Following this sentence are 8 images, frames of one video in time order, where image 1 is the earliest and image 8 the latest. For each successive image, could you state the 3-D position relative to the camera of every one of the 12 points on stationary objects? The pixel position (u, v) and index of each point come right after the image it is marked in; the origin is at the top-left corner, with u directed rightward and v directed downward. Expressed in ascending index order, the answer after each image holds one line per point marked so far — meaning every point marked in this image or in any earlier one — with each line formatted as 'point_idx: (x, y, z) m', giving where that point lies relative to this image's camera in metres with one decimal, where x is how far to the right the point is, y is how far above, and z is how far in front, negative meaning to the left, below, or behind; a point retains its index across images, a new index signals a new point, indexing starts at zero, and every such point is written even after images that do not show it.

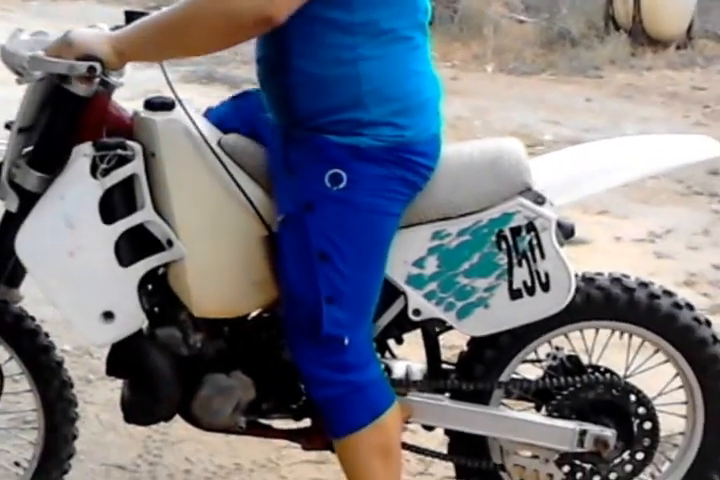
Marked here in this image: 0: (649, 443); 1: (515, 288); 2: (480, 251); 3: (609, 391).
0: (+0.7, -0.5, +2.6) m
1: (+0.3, -0.1, +2.5) m
2: (+0.3, 0.0, +2.5) m
3: (+0.6, -0.3, +2.6) m
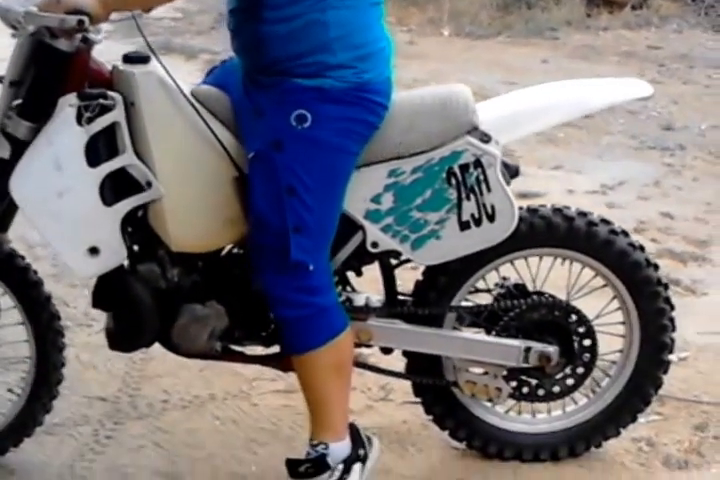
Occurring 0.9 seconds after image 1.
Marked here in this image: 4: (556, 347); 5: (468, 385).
0: (+0.6, -0.3, +2.9) m
1: (+0.2, +0.1, +2.7) m
2: (+0.2, +0.1, +2.7) m
3: (+0.5, -0.2, +2.9) m
4: (+0.5, -0.3, +2.8) m
5: (+0.3, -0.4, +2.9) m
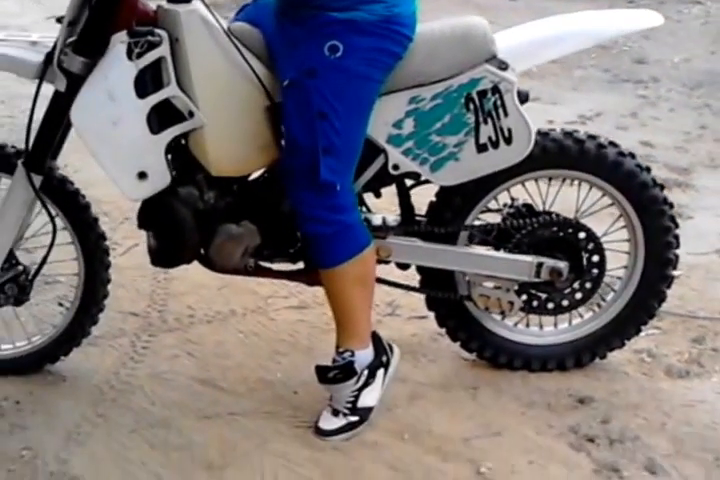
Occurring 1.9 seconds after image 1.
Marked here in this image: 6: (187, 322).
0: (+0.6, -0.1, +3.2) m
1: (+0.3, +0.2, +3.0) m
2: (+0.2, +0.3, +2.9) m
3: (+0.5, 0.0, +3.1) m
4: (+0.6, -0.1, +3.1) m
5: (+0.3, -0.2, +3.1) m
6: (-0.5, -0.3, +3.7) m
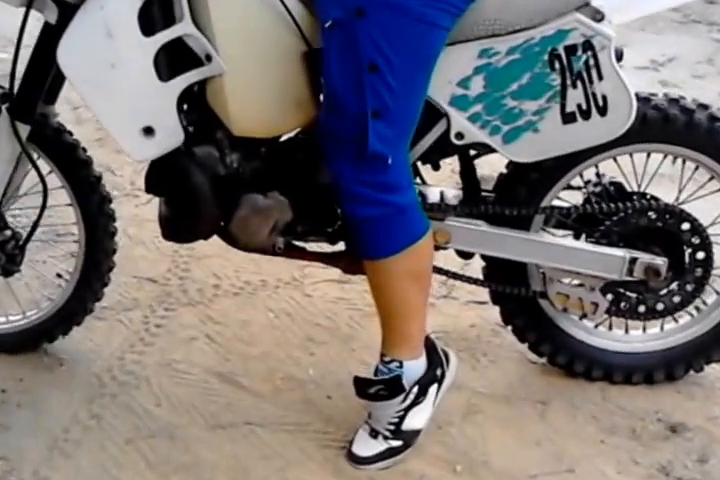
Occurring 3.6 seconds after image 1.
0: (+0.7, -0.1, +2.6) m
1: (+0.4, +0.3, +2.4) m
2: (+0.4, +0.3, +2.3) m
3: (+0.6, 0.0, +2.5) m
4: (+0.7, 0.0, +2.5) m
5: (+0.4, -0.1, +2.6) m
6: (-0.4, -0.2, +3.2) m
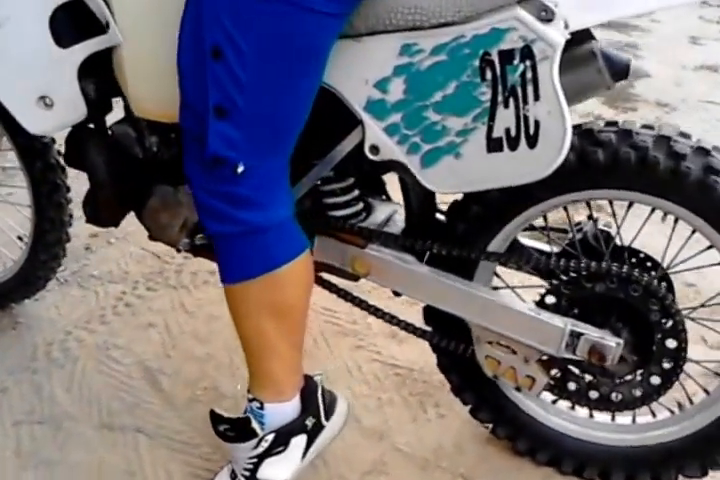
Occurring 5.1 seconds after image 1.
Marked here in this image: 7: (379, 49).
0: (+0.5, -0.2, +2.0) m
1: (+0.2, +0.2, +1.9) m
2: (+0.2, +0.3, +1.9) m
3: (+0.4, -0.1, +2.0) m
4: (+0.4, -0.2, +2.0) m
5: (+0.2, -0.2, +2.1) m
6: (-0.4, -0.1, +2.9) m
7: (0.0, +0.3, +1.9) m
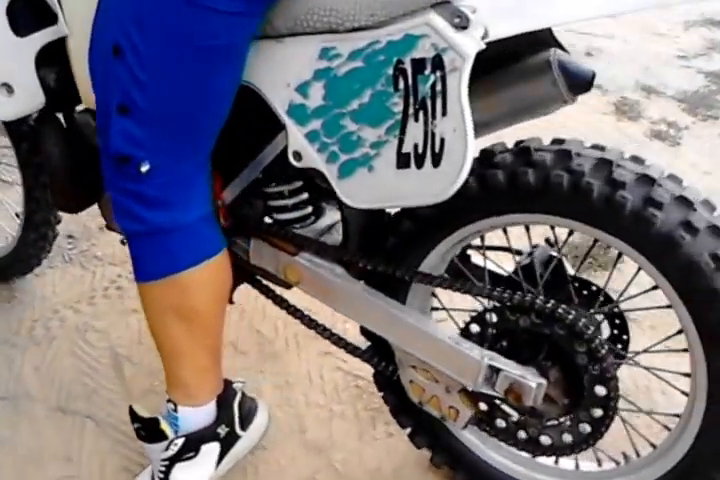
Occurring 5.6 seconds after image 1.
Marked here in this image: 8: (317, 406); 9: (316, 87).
0: (+0.4, -0.3, +1.8) m
1: (+0.1, +0.1, +1.8) m
2: (0.0, +0.2, +1.8) m
3: (+0.3, -0.1, +1.8) m
4: (+0.3, -0.2, +1.8) m
5: (+0.1, -0.3, +2.0) m
6: (-0.4, -0.1, +2.9) m
7: (-0.1, +0.3, +1.8) m
8: (-0.1, -0.3, +2.3) m
9: (-0.1, +0.2, +1.8) m
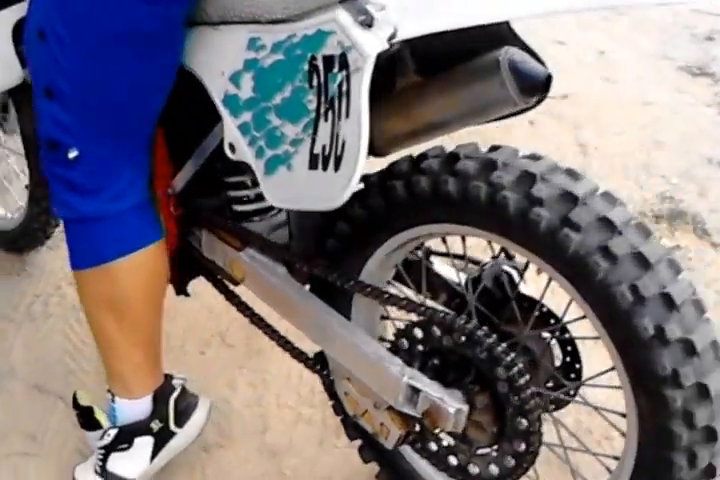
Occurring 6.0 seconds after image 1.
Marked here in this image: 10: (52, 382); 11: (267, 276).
0: (+0.3, -0.3, +1.7) m
1: (0.0, +0.1, +1.6) m
2: (-0.1, +0.2, +1.7) m
3: (+0.2, -0.2, +1.7) m
4: (+0.2, -0.2, +1.7) m
5: (0.0, -0.3, +1.9) m
6: (-0.3, 0.0, +2.8) m
7: (-0.2, +0.3, +1.7) m
8: (-0.1, -0.3, +2.2) m
9: (-0.2, +0.2, +1.7) m
10: (-0.6, -0.3, +2.3) m
11: (-0.1, -0.1, +1.9) m
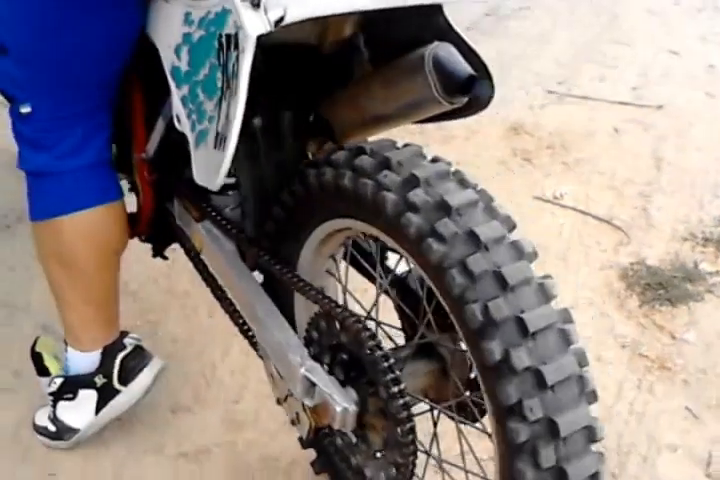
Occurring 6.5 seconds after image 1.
0: (+0.1, -0.3, +1.6) m
1: (-0.1, +0.1, +1.6) m
2: (-0.2, +0.3, +1.6) m
3: (0.0, -0.1, +1.6) m
4: (0.0, -0.2, +1.6) m
5: (-0.1, -0.2, +1.9) m
6: (-0.2, 0.0, +2.8) m
7: (-0.3, +0.3, +1.7) m
8: (-0.2, -0.3, +2.2) m
9: (-0.3, +0.3, +1.7) m
10: (-0.6, -0.2, +2.4) m
11: (-0.2, 0.0, +1.9) m
